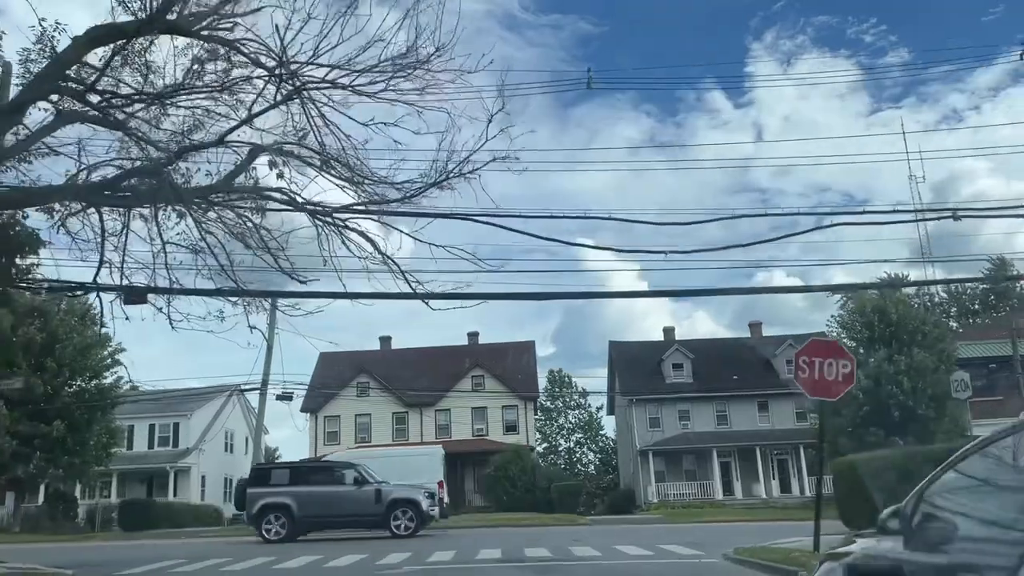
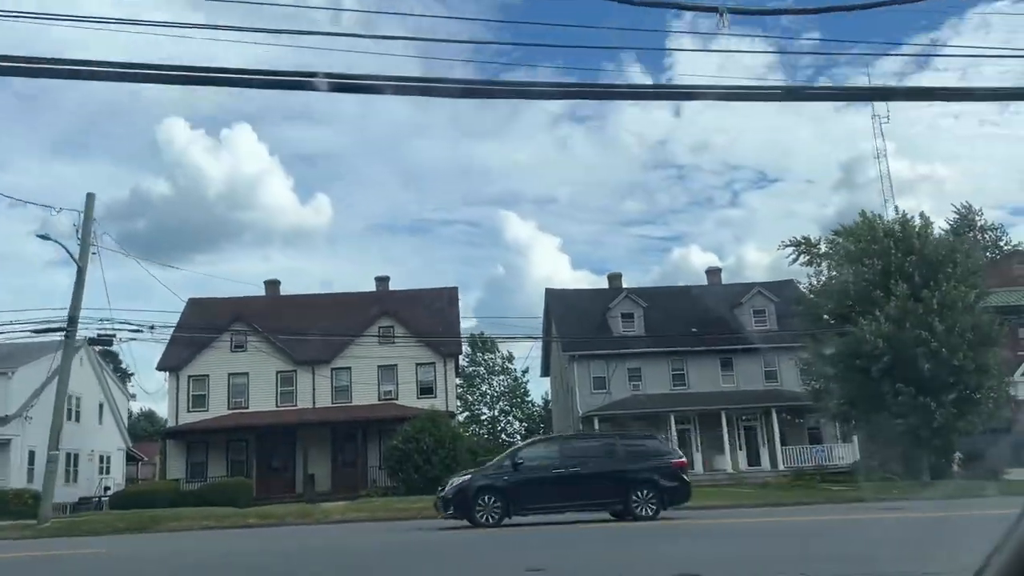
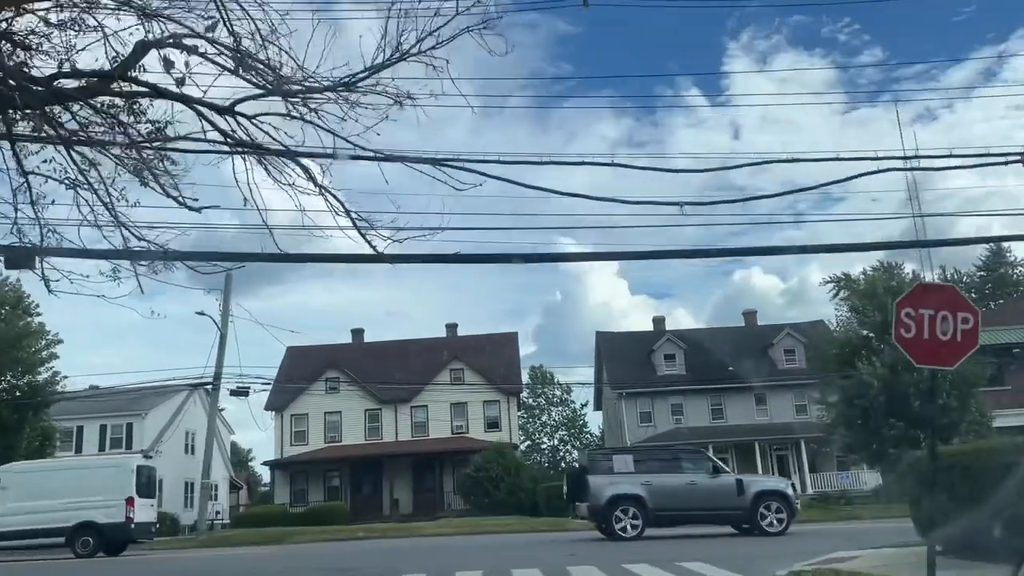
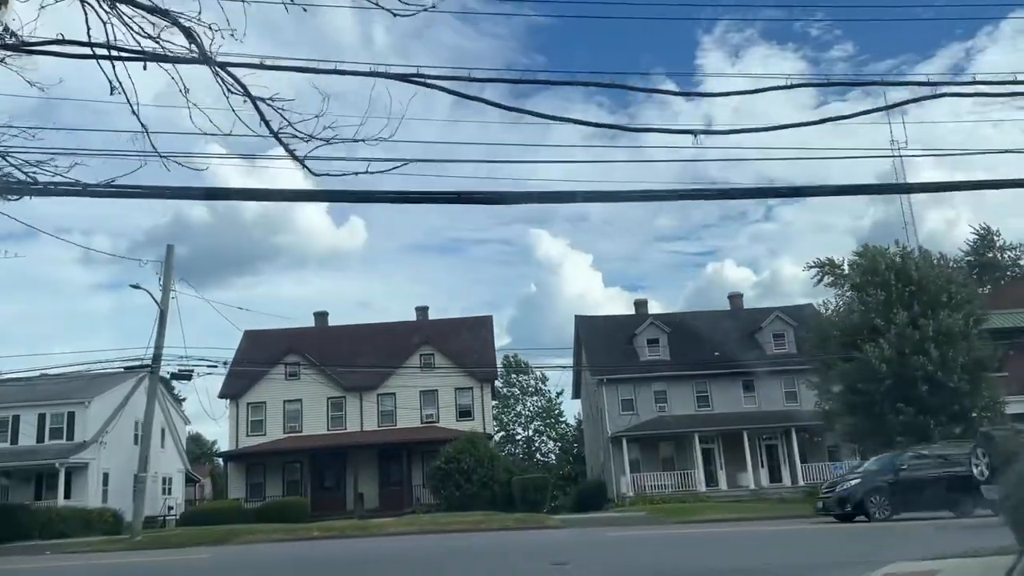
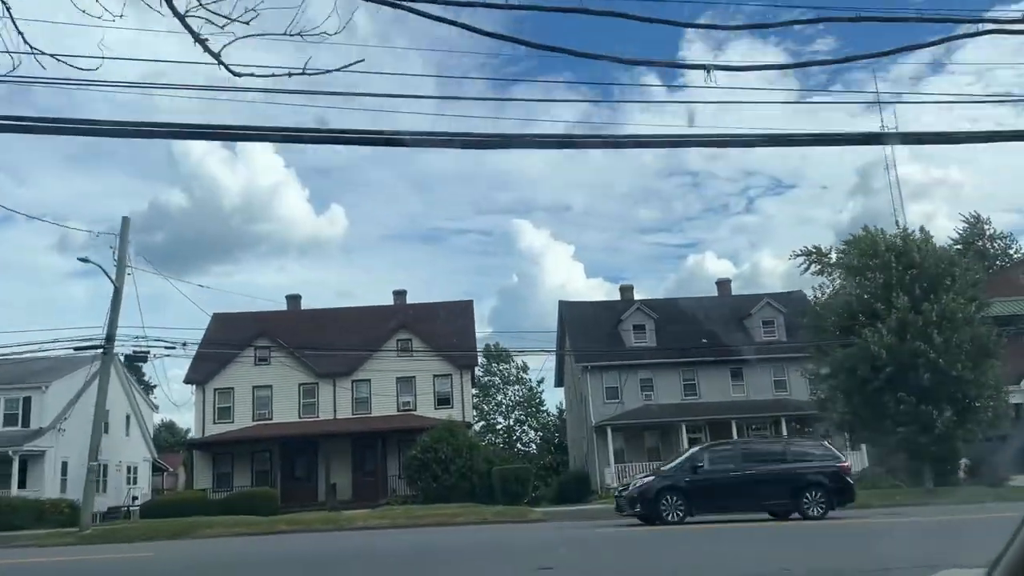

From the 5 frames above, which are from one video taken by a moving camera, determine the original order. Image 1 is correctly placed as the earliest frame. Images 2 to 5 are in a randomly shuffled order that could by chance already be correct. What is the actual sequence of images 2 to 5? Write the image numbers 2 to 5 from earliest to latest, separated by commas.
3, 4, 5, 2
